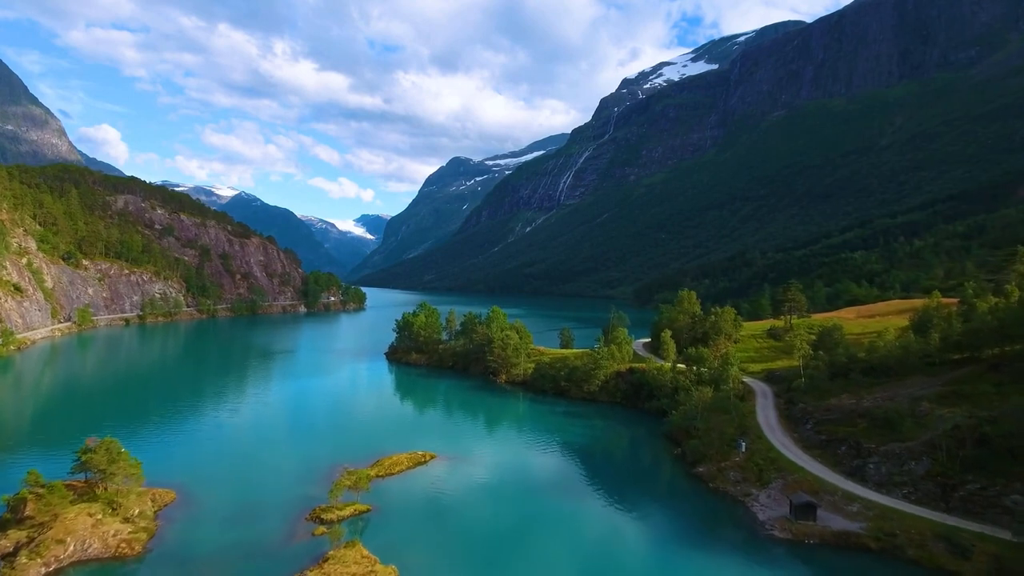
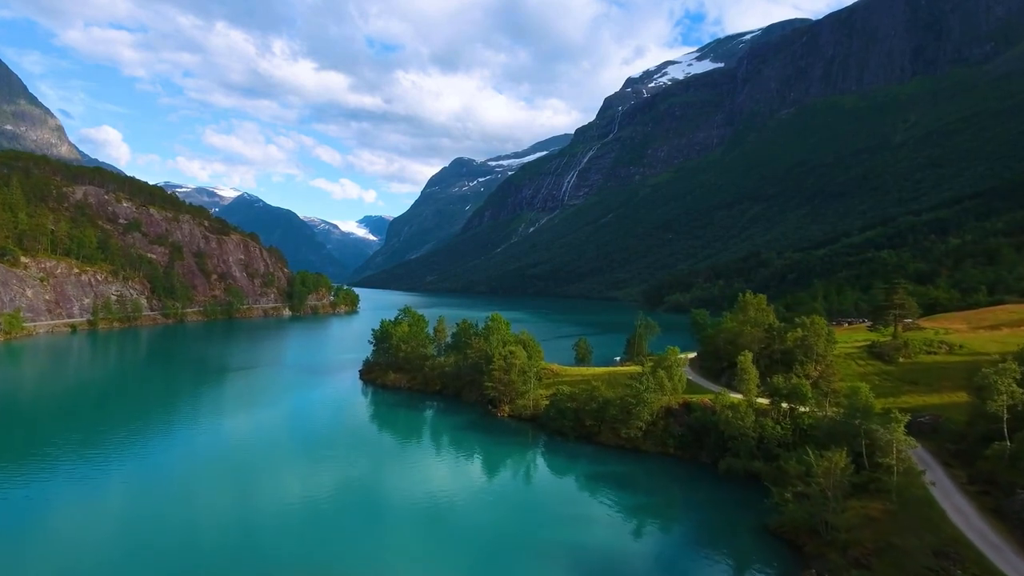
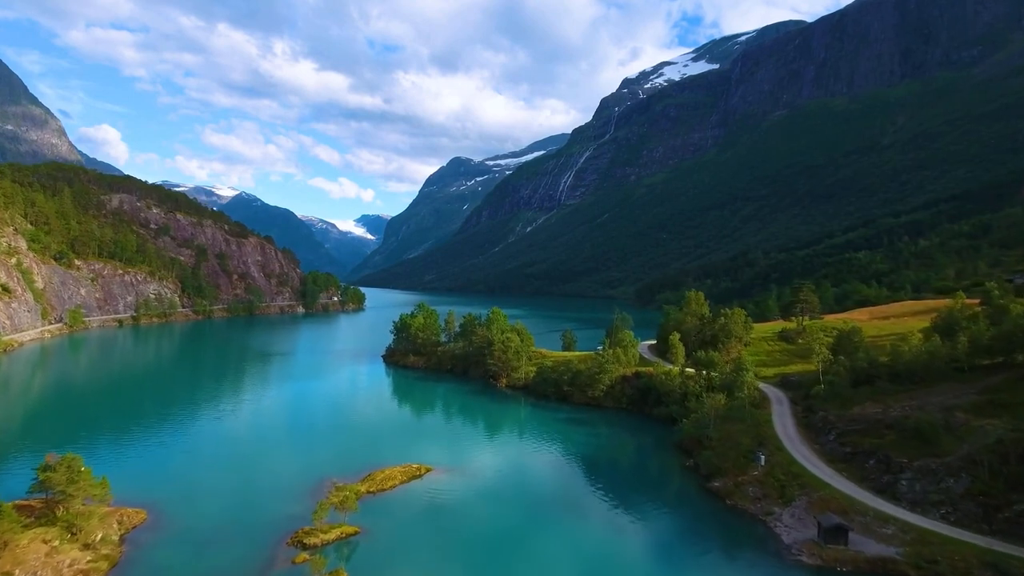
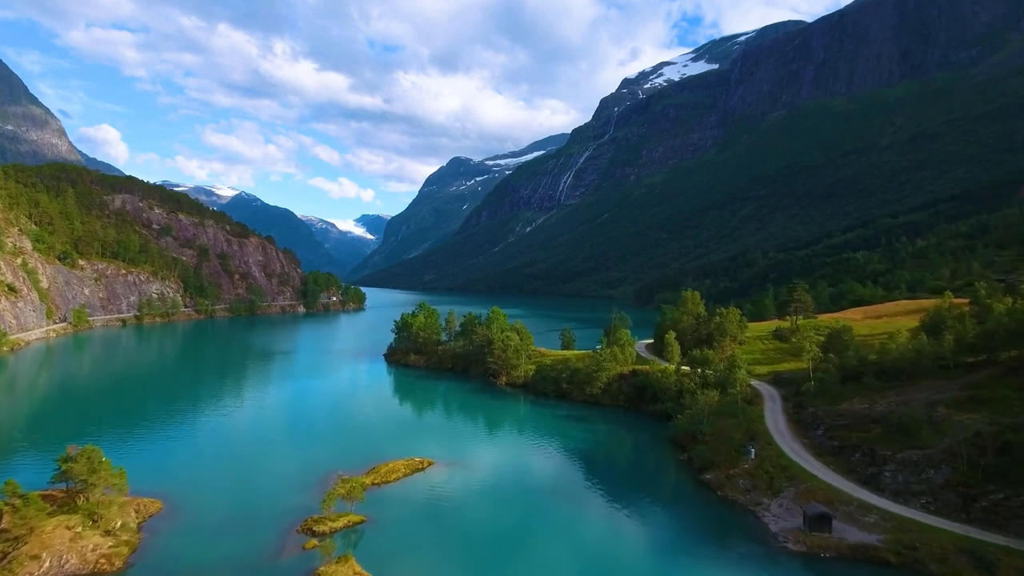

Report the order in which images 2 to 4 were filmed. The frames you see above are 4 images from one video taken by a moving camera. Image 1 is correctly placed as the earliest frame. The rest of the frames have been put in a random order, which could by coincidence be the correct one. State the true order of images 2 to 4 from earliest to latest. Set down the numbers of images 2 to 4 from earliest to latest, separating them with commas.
4, 3, 2
